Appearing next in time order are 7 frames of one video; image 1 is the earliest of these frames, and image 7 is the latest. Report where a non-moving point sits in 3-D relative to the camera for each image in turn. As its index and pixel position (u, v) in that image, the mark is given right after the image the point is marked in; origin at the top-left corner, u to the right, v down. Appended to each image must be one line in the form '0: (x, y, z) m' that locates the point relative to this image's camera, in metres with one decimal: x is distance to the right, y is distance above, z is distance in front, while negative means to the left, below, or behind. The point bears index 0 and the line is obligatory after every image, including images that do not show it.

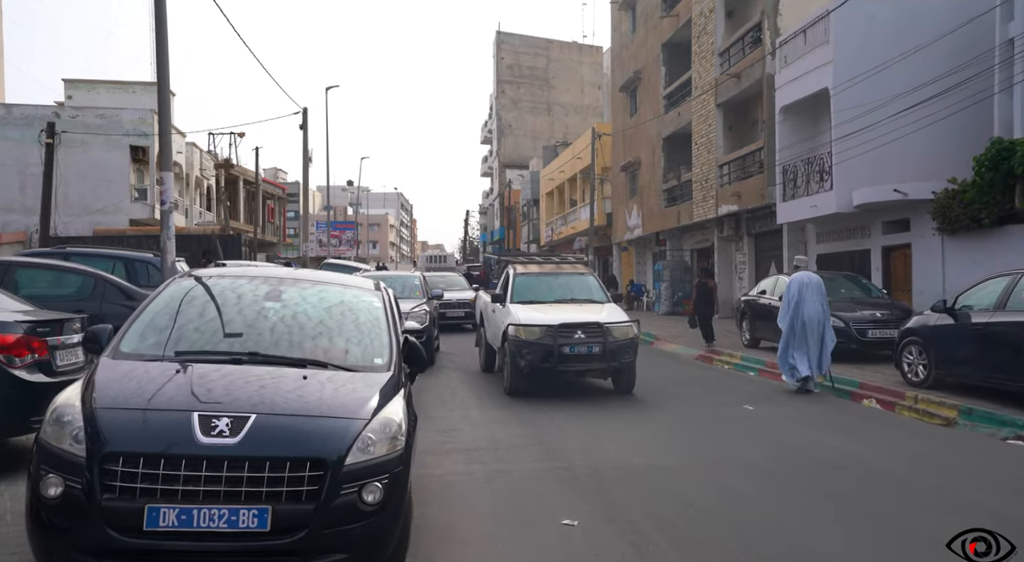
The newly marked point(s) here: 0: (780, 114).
0: (+7.2, +4.5, +17.7) m
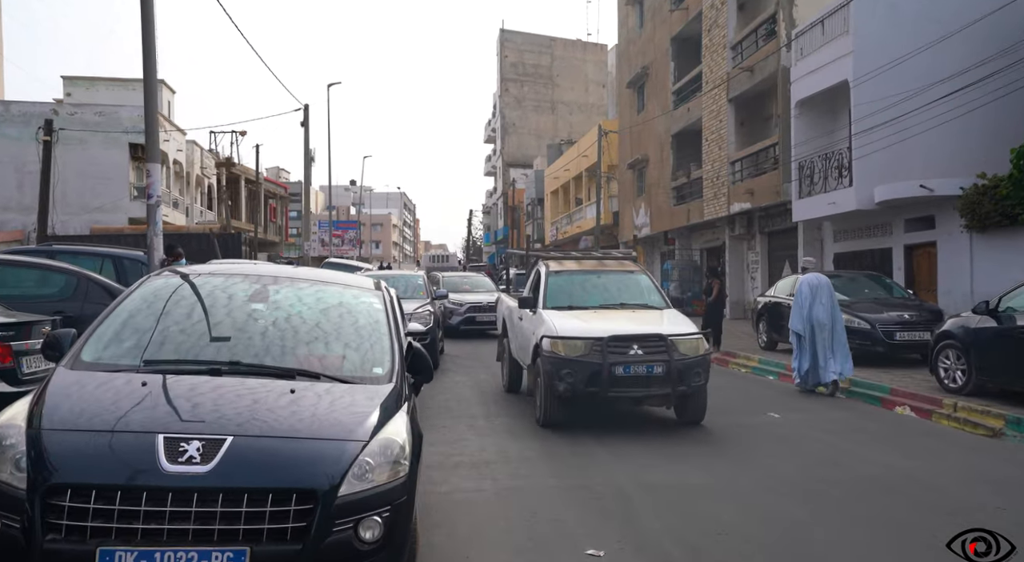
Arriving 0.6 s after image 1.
0: (+7.4, +4.5, +17.1) m
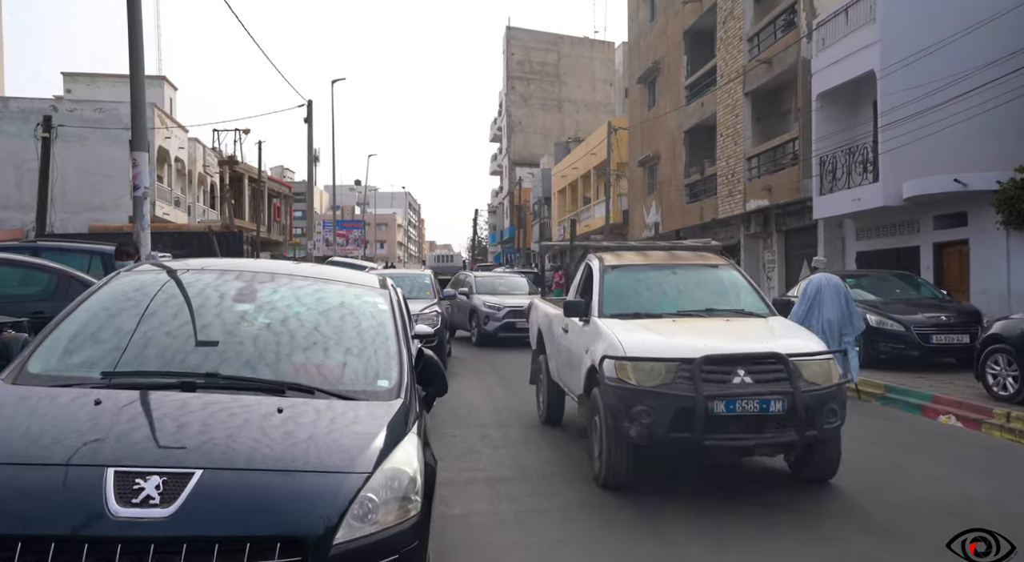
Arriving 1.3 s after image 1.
0: (+7.7, +4.5, +16.5) m
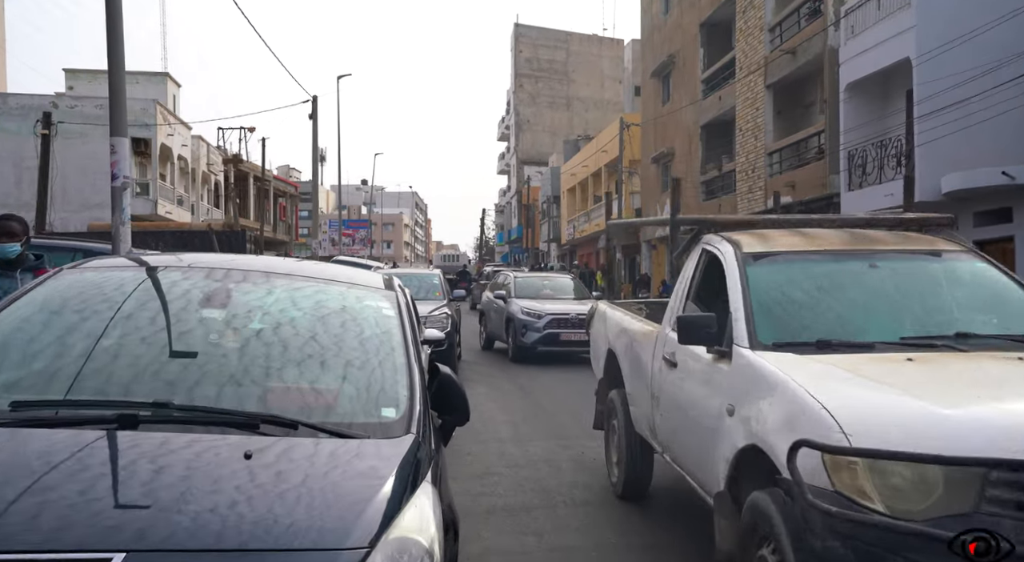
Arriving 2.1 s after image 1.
0: (+8.0, +4.5, +15.7) m
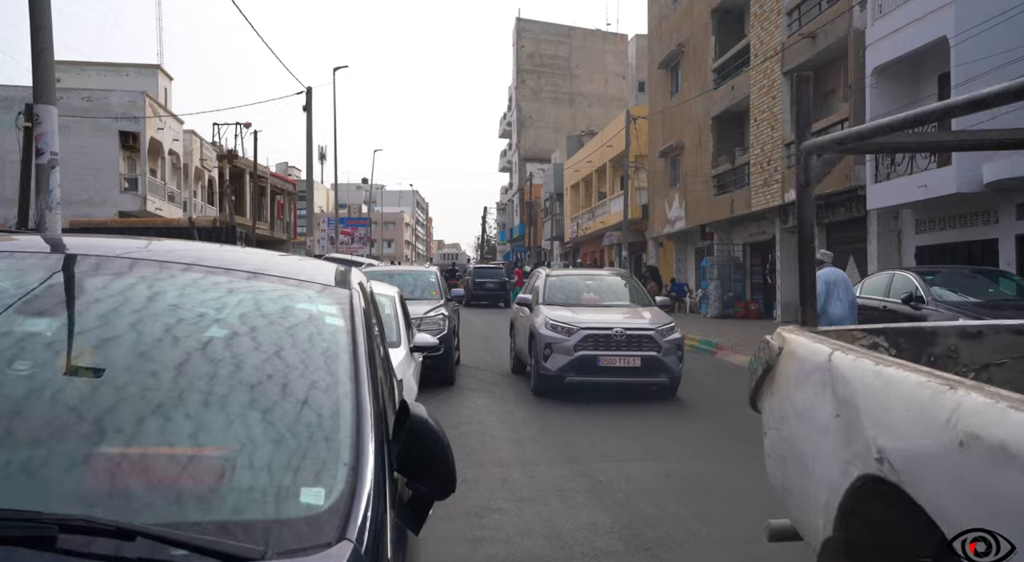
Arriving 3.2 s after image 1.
0: (+8.0, +4.6, +14.6) m
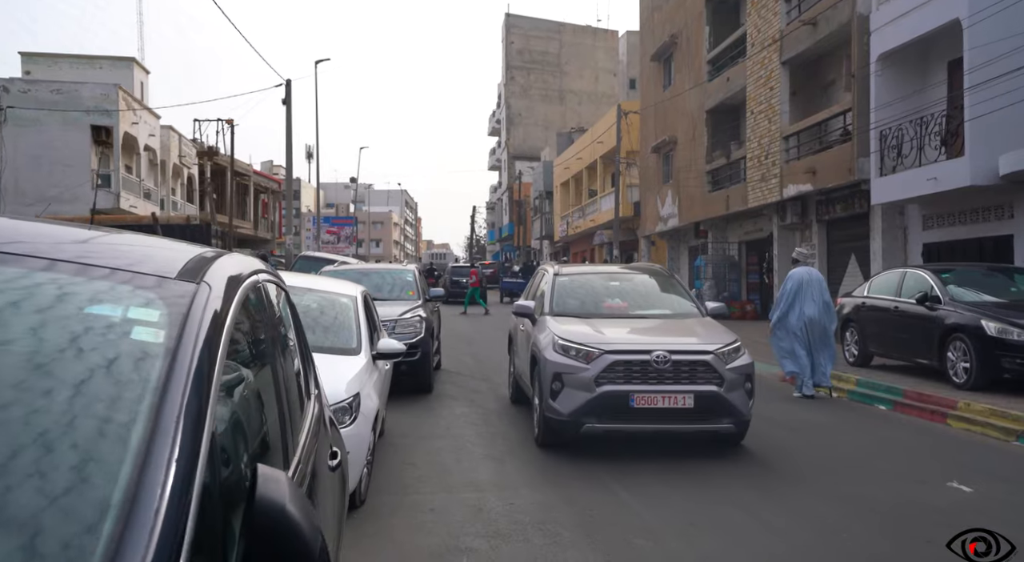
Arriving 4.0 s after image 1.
0: (+7.7, +4.6, +13.8) m
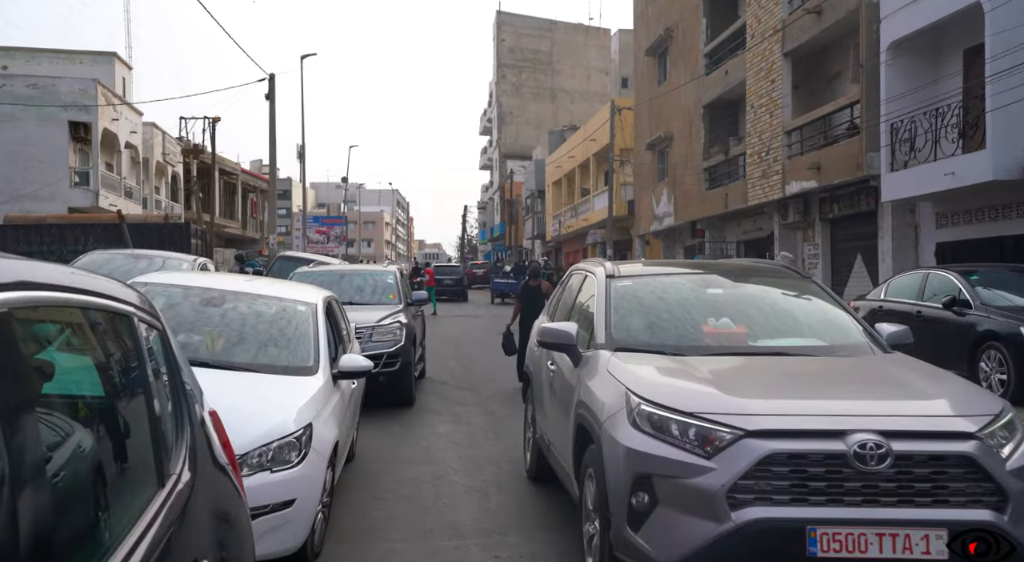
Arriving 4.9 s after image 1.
0: (+7.5, +4.6, +13.1) m
